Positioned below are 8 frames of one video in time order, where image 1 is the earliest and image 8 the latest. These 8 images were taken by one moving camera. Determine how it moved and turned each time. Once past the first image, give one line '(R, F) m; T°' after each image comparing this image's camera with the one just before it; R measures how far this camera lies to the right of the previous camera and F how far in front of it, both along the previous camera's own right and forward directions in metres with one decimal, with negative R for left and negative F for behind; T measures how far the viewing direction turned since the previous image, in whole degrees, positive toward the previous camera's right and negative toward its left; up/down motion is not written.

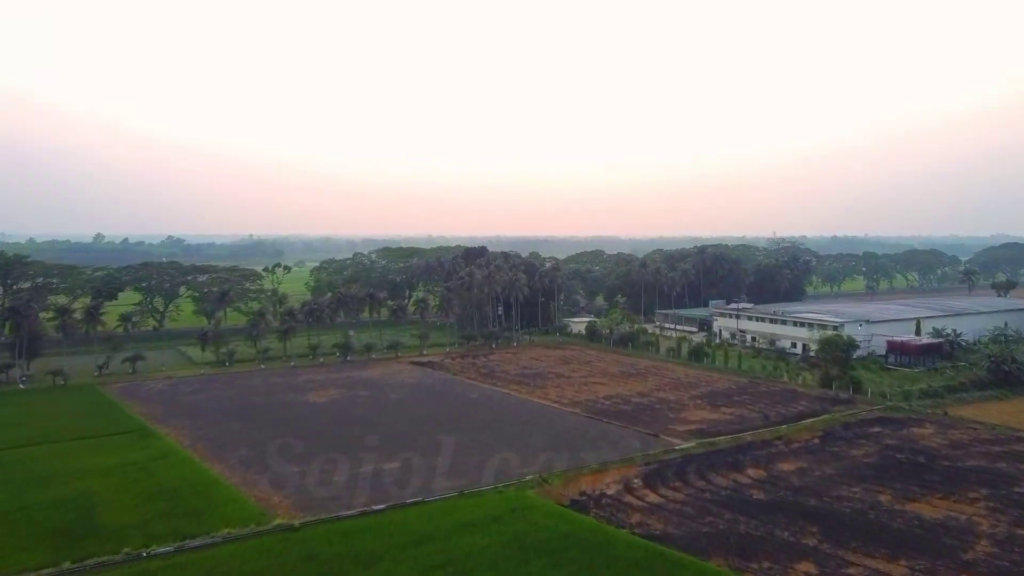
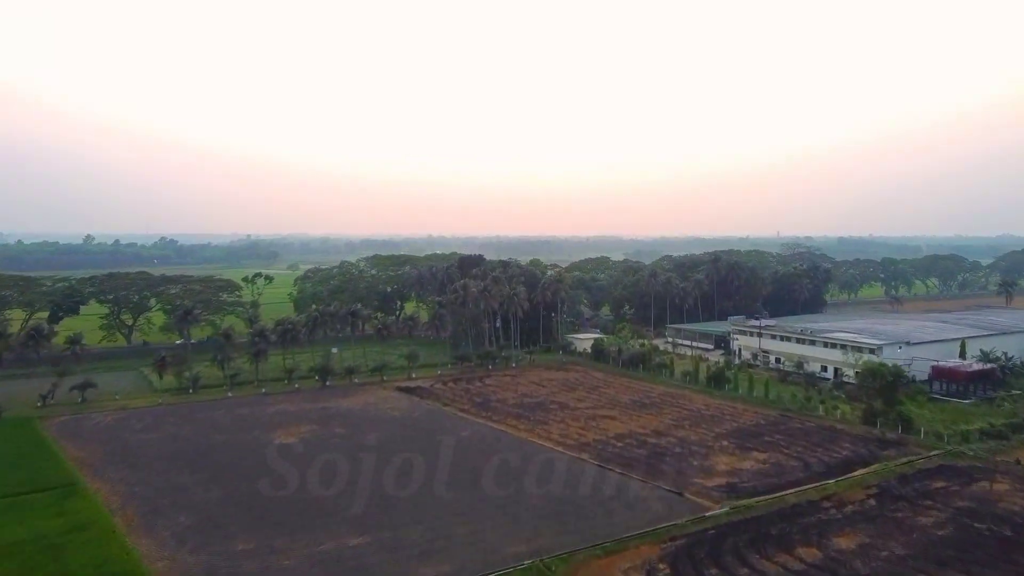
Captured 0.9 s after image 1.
(+0.2, +4.8) m; 0°
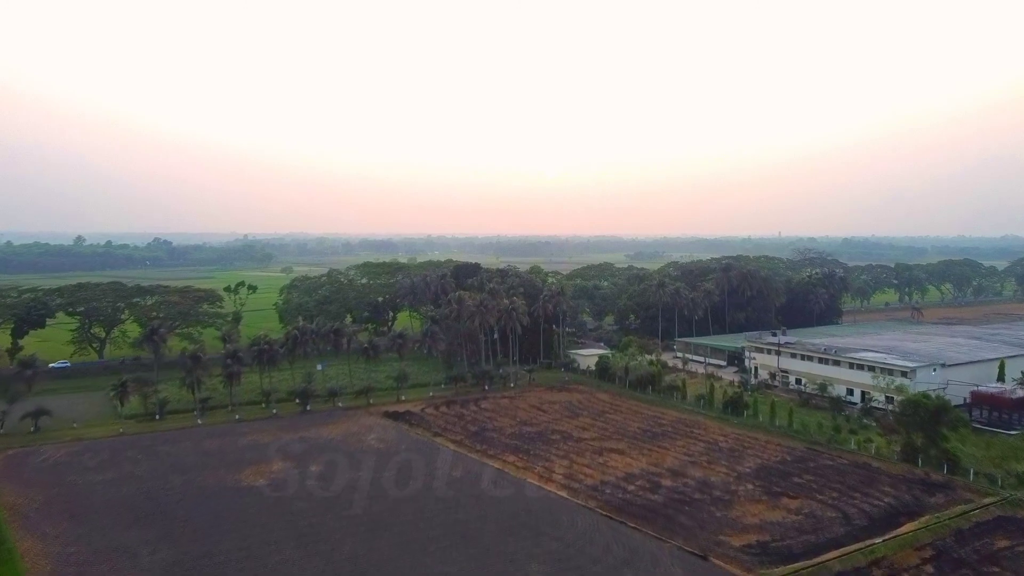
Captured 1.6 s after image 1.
(+0.1, +3.5) m; 0°
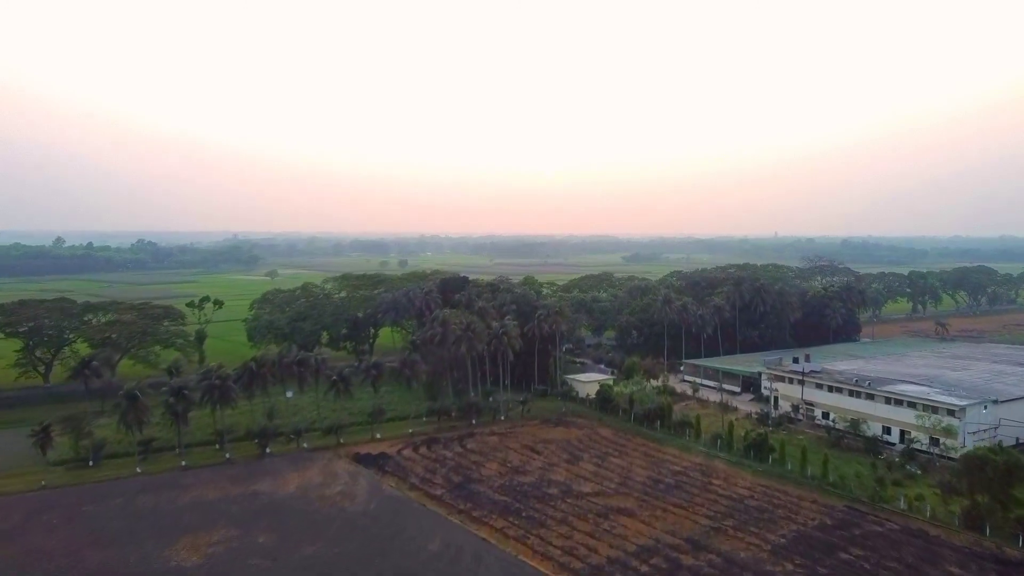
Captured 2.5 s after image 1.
(+0.2, +4.8) m; 0°
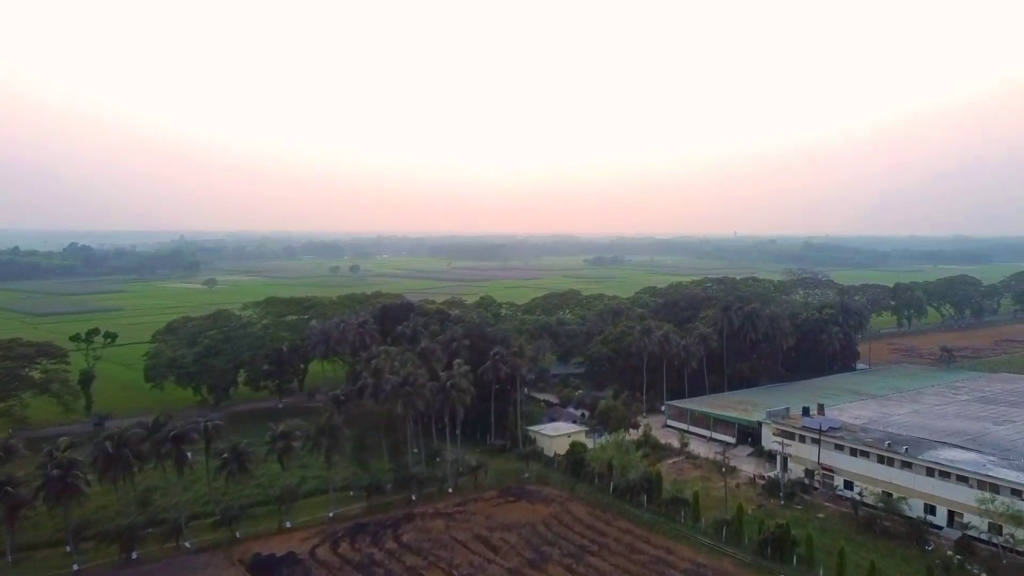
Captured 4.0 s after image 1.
(+0.4, +7.6) m; +3°
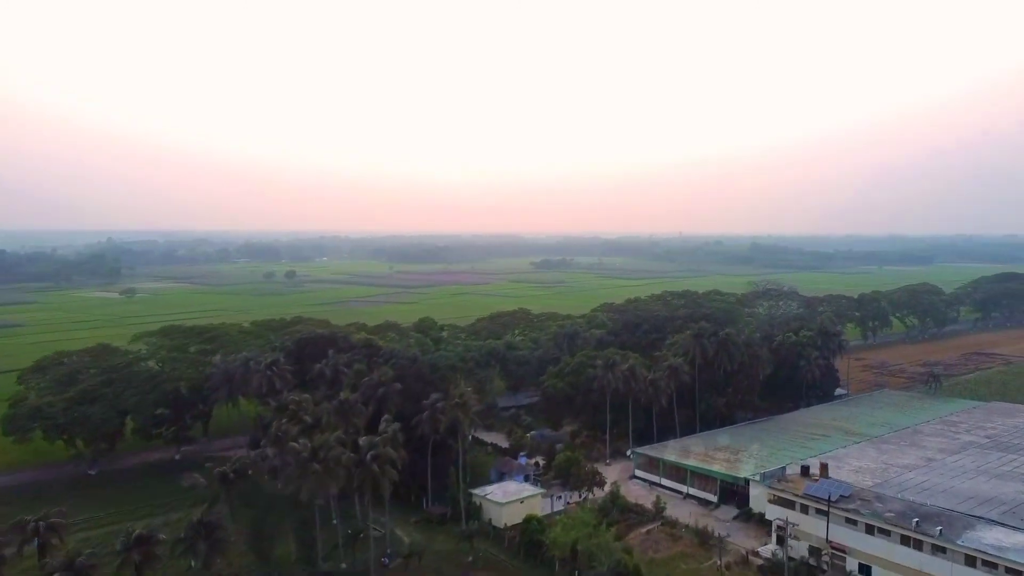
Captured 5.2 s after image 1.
(+0.2, +6.2) m; +4°
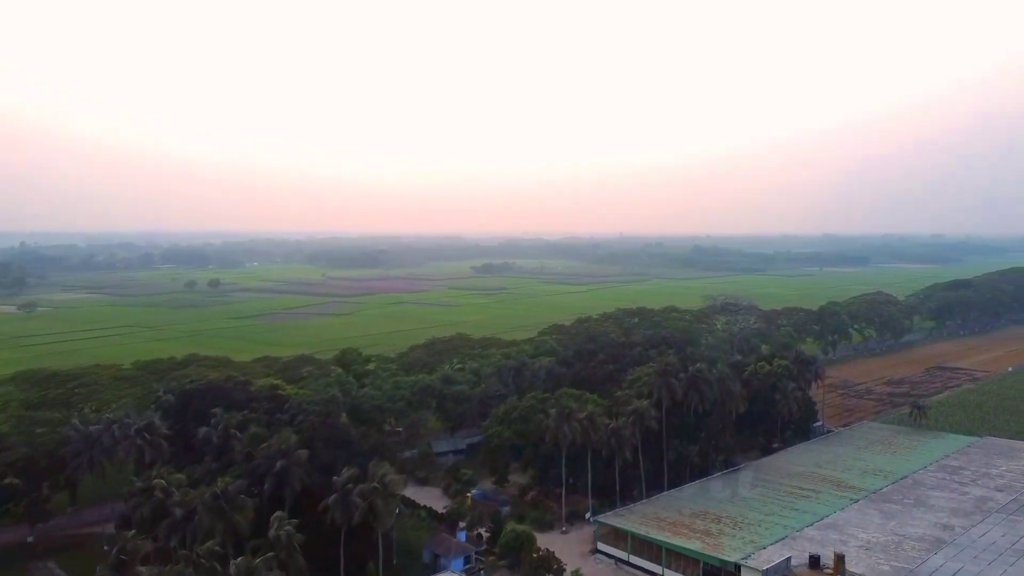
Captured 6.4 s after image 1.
(+0.2, +6.2) m; +4°
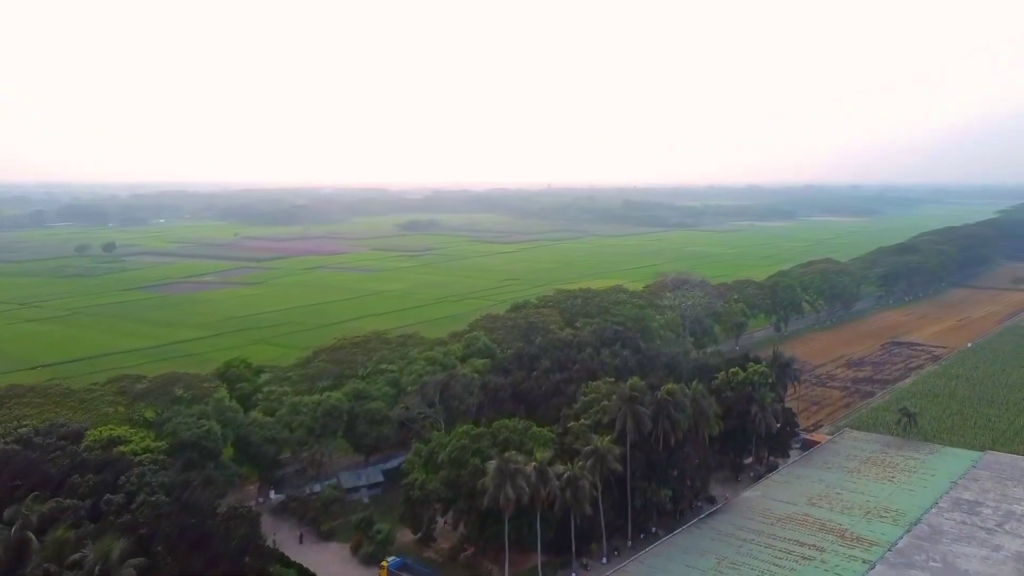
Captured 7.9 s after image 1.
(+0.1, +7.7) m; +5°
